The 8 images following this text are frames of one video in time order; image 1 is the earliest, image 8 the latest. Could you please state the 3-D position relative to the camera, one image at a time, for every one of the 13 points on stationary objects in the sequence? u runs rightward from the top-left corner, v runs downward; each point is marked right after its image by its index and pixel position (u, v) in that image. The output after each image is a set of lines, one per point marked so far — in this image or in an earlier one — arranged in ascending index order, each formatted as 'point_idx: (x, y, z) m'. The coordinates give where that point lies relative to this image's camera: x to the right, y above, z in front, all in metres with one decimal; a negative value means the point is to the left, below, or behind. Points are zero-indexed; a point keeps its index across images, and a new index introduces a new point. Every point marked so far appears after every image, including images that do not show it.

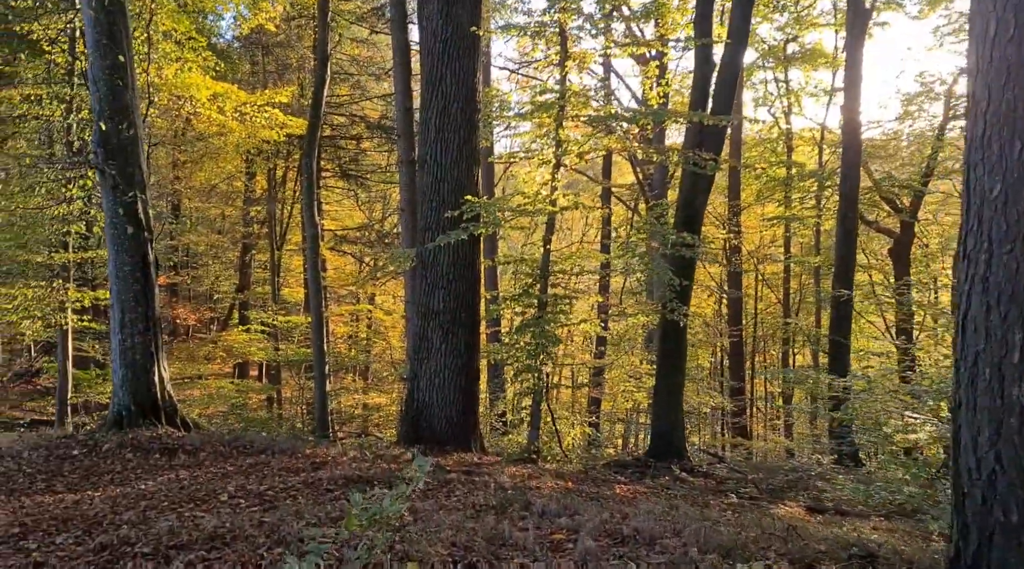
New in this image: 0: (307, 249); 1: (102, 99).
0: (-4.4, +0.8, +18.1) m
1: (-4.5, +2.1, +9.3) m
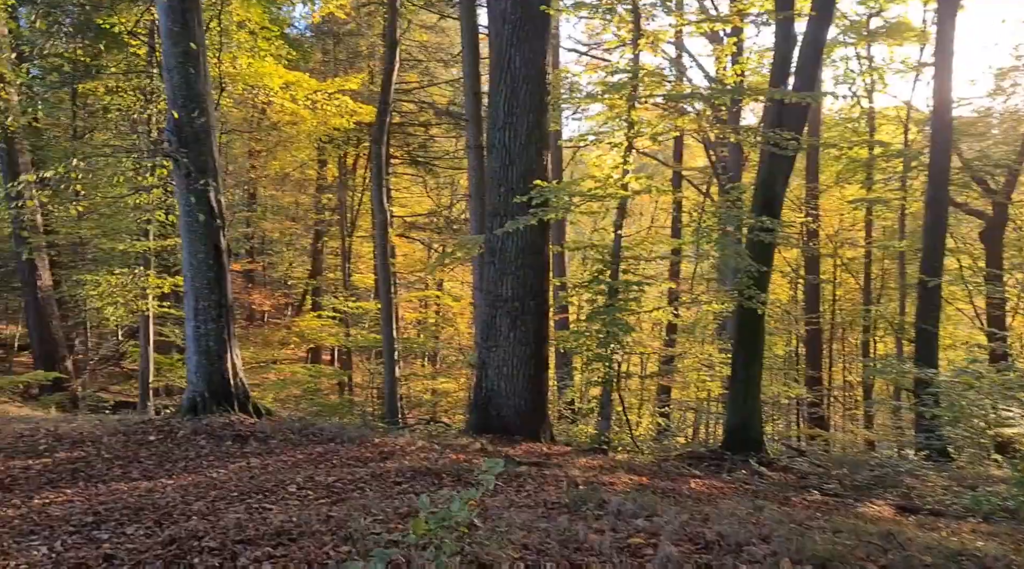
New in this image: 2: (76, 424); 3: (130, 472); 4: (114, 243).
0: (-2.9, +1.0, +18.2) m
1: (-3.7, +2.2, +9.4) m
2: (-4.8, -1.6, +9.4) m
3: (-3.3, -1.7, +7.4) m
4: (-7.5, +0.8, +16.1) m
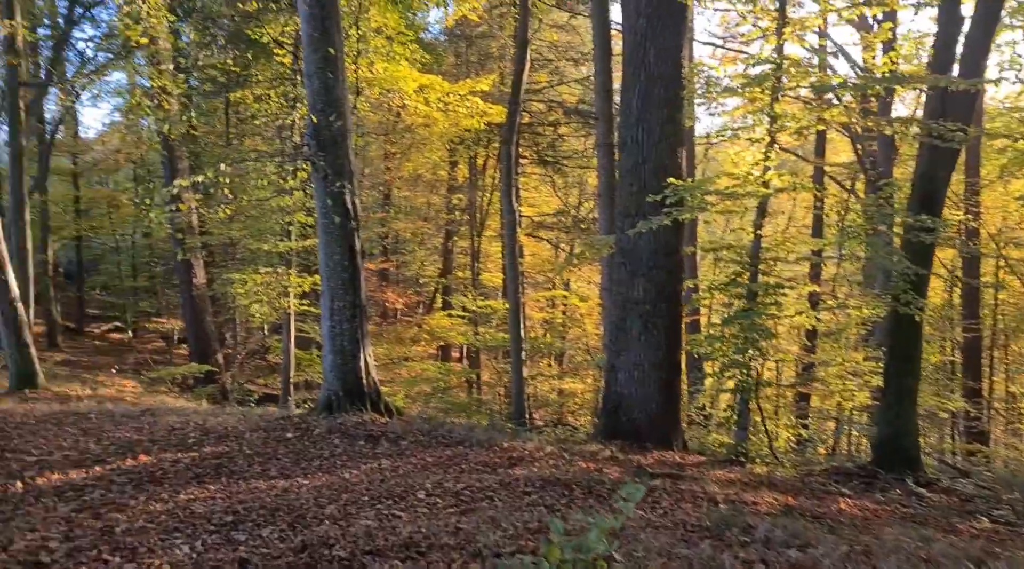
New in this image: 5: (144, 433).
0: (-0.1, +1.0, +18.2) m
1: (-2.3, +2.2, +9.7) m
2: (-3.3, -1.5, +9.8) m
3: (-2.2, -1.7, +7.6) m
4: (-5.0, +0.8, +16.8) m
5: (-3.8, -1.5, +8.7) m
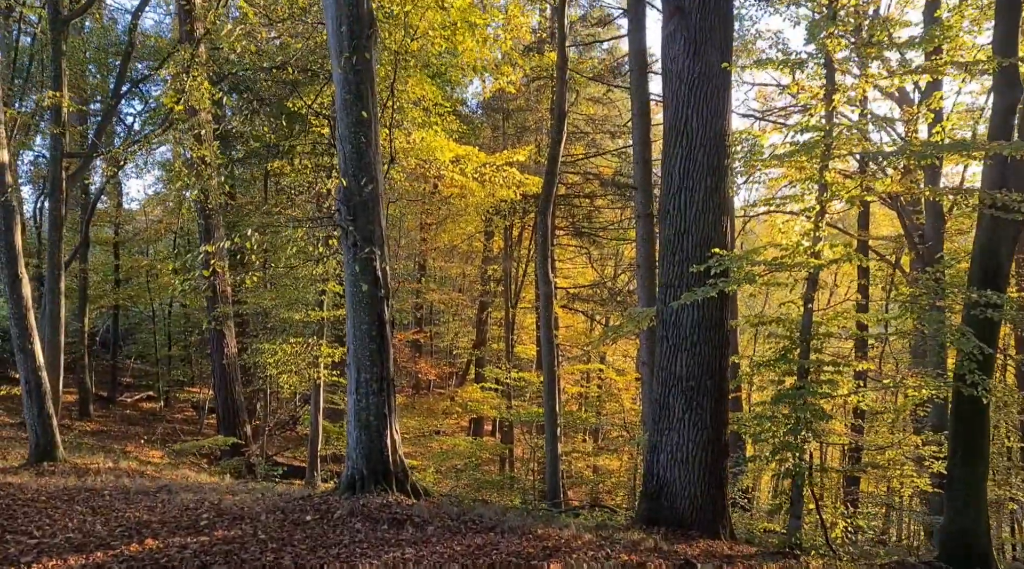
0: (+0.6, -0.5, +17.7) m
1: (-1.8, +1.4, +9.4) m
2: (-3.0, -2.3, +9.3) m
3: (-1.9, -2.3, +7.0) m
4: (-4.3, -0.5, +16.5) m
5: (-3.5, -2.2, +8.2) m
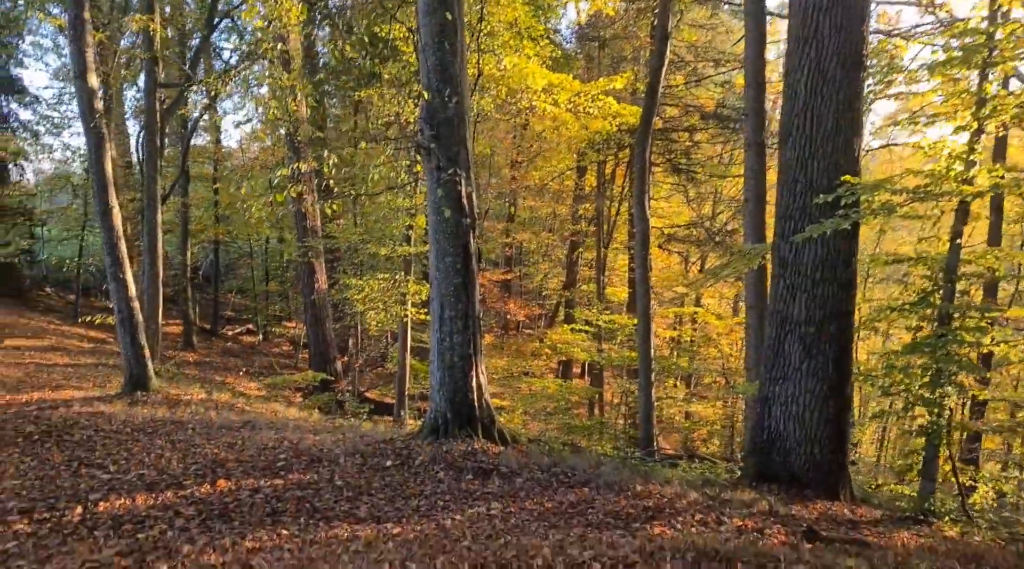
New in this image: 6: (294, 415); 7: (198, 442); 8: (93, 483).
0: (+2.5, +0.8, +16.7) m
1: (-0.8, +2.1, +8.6) m
2: (-2.0, -1.6, +8.9) m
3: (-1.1, -1.7, +6.5) m
4: (-2.5, +0.7, +16.1) m
5: (-2.6, -1.5, +7.8) m
6: (-3.4, -2.0, +13.0) m
7: (-3.0, -1.5, +8.1) m
8: (-3.3, -1.6, +6.7) m
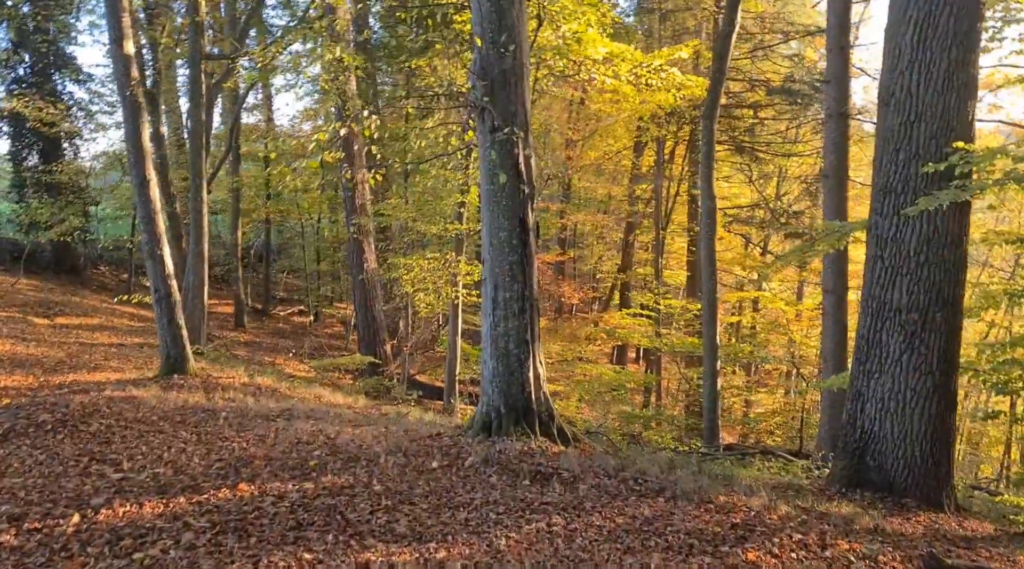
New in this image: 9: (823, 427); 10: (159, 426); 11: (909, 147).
0: (+3.5, +1.1, +15.6) m
1: (-0.2, +2.3, +7.7) m
2: (-1.4, -1.4, +8.1) m
3: (-0.7, -1.5, +5.7) m
4: (-1.5, +1.1, +15.3) m
5: (-2.1, -1.3, +7.1) m
6: (-2.6, -1.7, +12.3) m
7: (-2.5, -1.3, +7.4) m
8: (-2.9, -1.4, +6.0) m
9: (+4.8, -2.2, +13.0) m
10: (-3.3, -1.3, +7.8) m
11: (+3.7, +1.3, +7.9) m
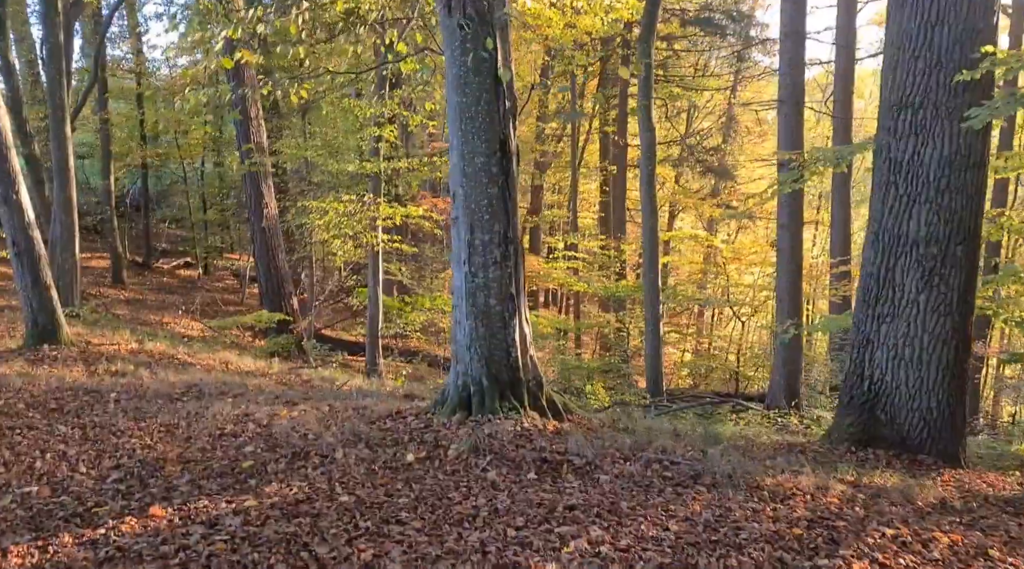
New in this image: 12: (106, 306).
0: (+2.2, +2.1, +14.5) m
1: (-0.5, +2.8, +6.1) m
2: (-1.7, -0.9, +6.6) m
3: (-0.7, -1.2, +4.3) m
4: (-2.7, +1.9, +13.5) m
5: (-2.2, -1.0, +5.5) m
6: (-3.3, -1.0, +10.6) m
7: (-2.7, -1.0, +5.8) m
8: (-2.8, -1.1, +4.4) m
9: (+3.9, -1.3, +12.3) m
10: (-3.5, -0.9, +6.0) m
11: (+3.4, +1.9, +6.9) m
12: (-8.7, -0.5, +18.1) m
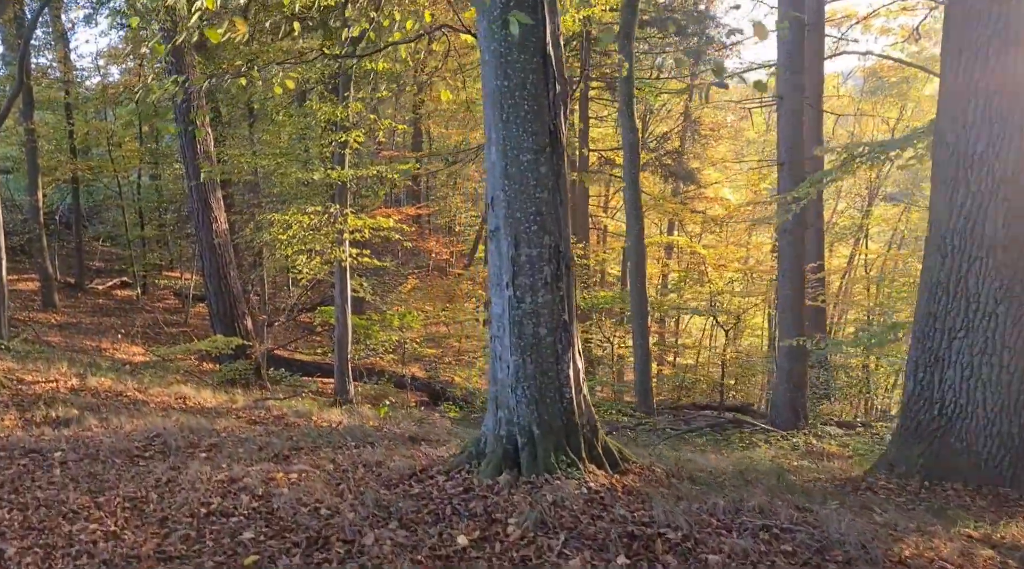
0: (+1.8, +2.0, +13.6) m
1: (-0.3, +2.6, +5.0) m
2: (-1.4, -1.1, +5.4) m
3: (-0.3, -1.4, +3.2) m
4: (-3.0, +1.6, +12.3) m
5: (-1.9, -1.2, +4.3) m
6: (-3.4, -1.3, +9.3) m
7: (-2.4, -1.2, +4.5) m
8: (-2.4, -1.3, +3.1) m
9: (+3.7, -1.4, +11.5) m
10: (-3.2, -1.2, +4.8) m
11: (+3.5, +1.8, +6.1) m
12: (-9.2, -1.0, +16.5) m
